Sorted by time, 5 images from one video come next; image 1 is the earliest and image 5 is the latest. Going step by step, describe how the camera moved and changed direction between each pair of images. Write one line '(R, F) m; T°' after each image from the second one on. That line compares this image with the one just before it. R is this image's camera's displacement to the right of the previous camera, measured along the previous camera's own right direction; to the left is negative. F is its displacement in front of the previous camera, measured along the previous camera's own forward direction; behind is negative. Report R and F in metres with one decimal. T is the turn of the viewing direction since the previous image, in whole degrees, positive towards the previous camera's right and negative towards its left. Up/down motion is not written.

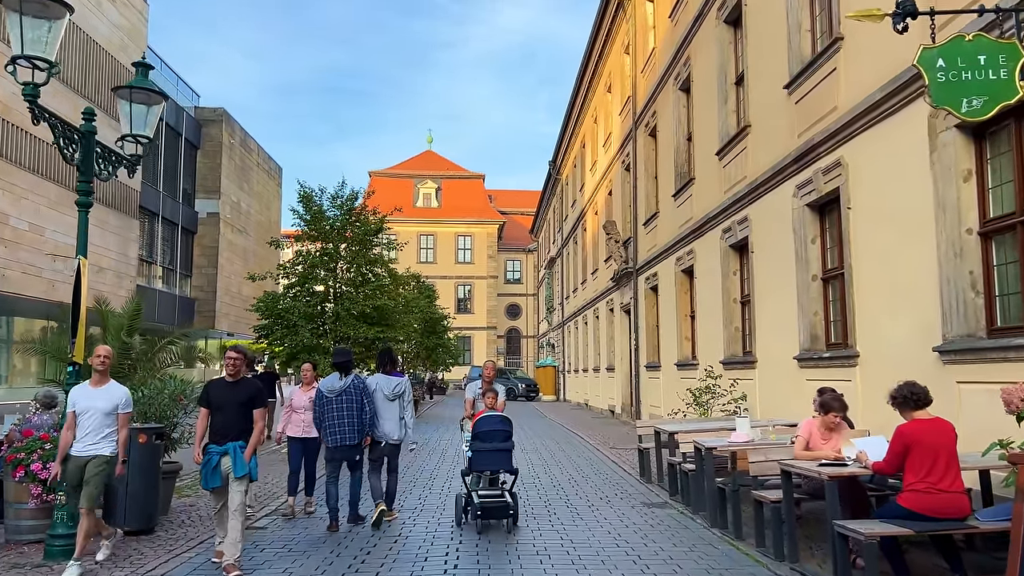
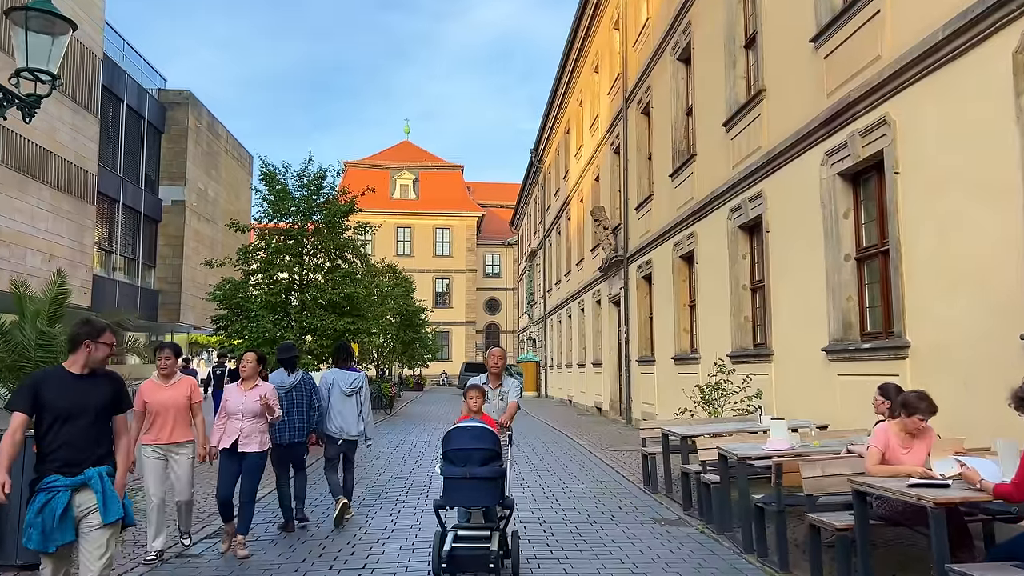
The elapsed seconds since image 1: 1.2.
(-0.1, +1.4) m; +2°
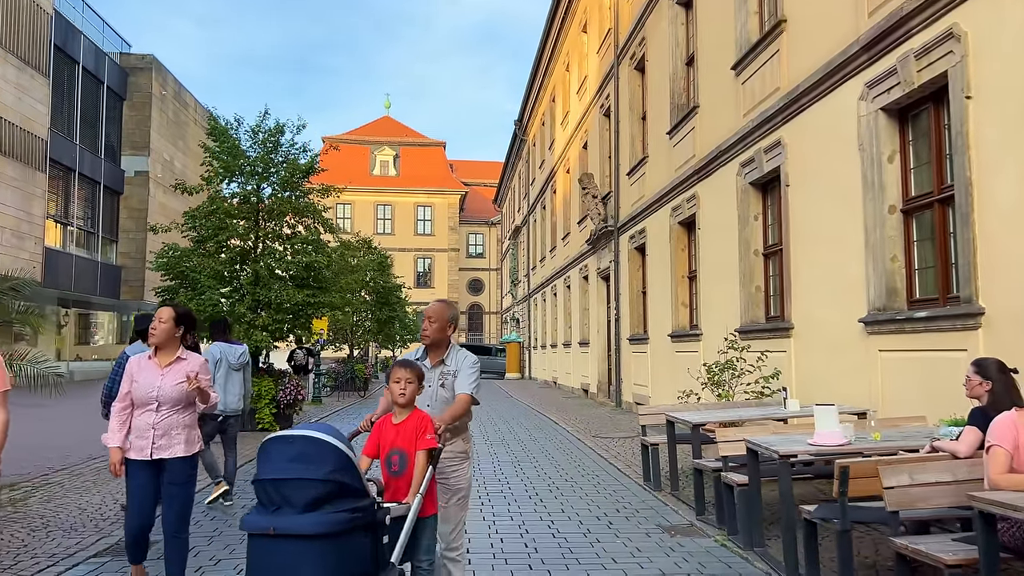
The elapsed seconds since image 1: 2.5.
(+0.1, +1.6) m; +1°
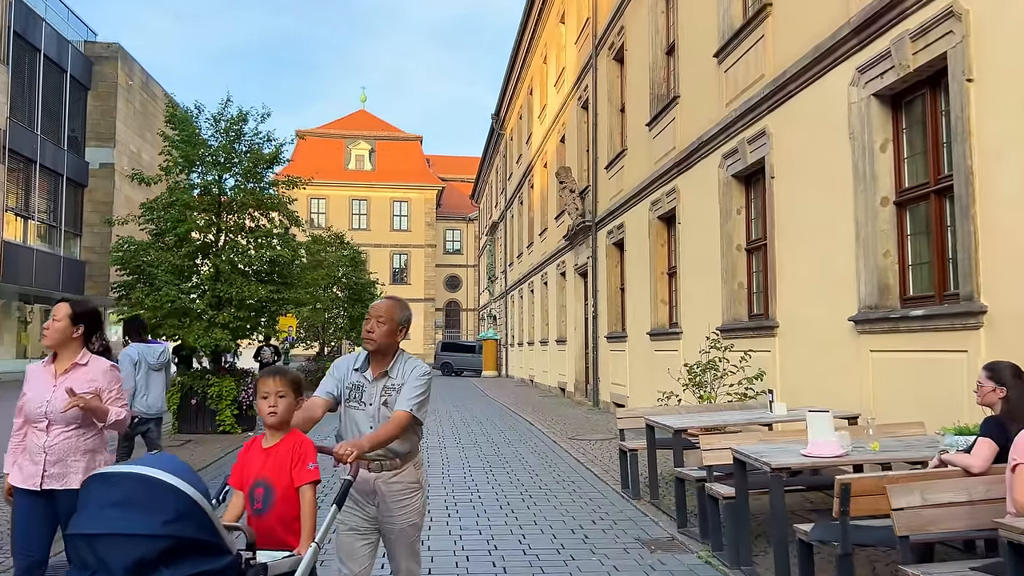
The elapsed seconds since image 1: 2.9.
(+0.1, +0.5) m; +2°
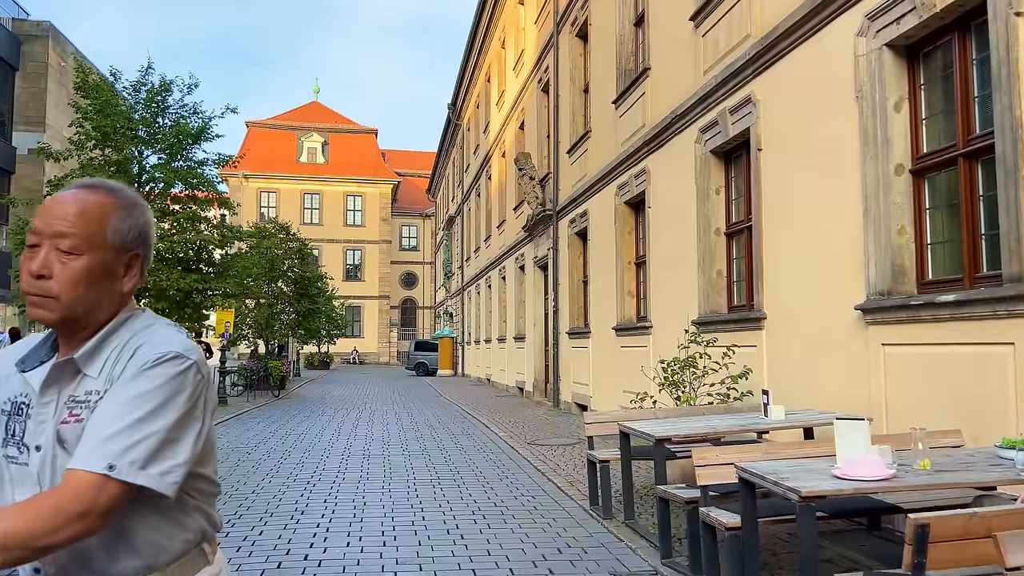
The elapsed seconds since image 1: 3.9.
(+0.1, +1.2) m; +3°
